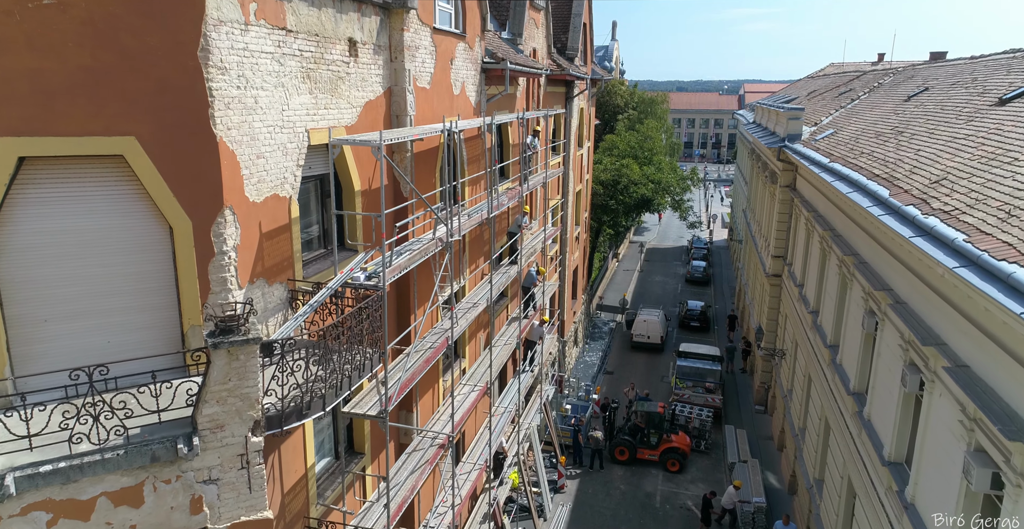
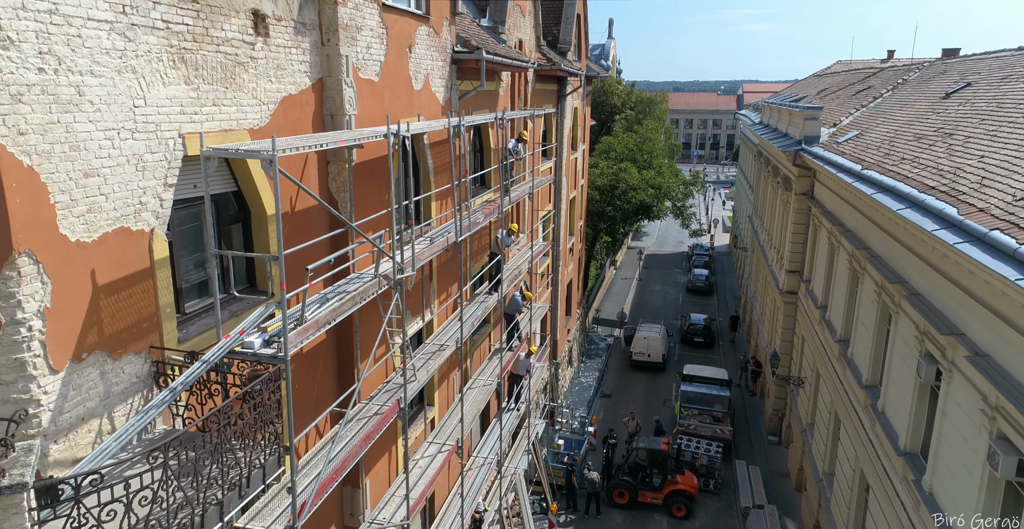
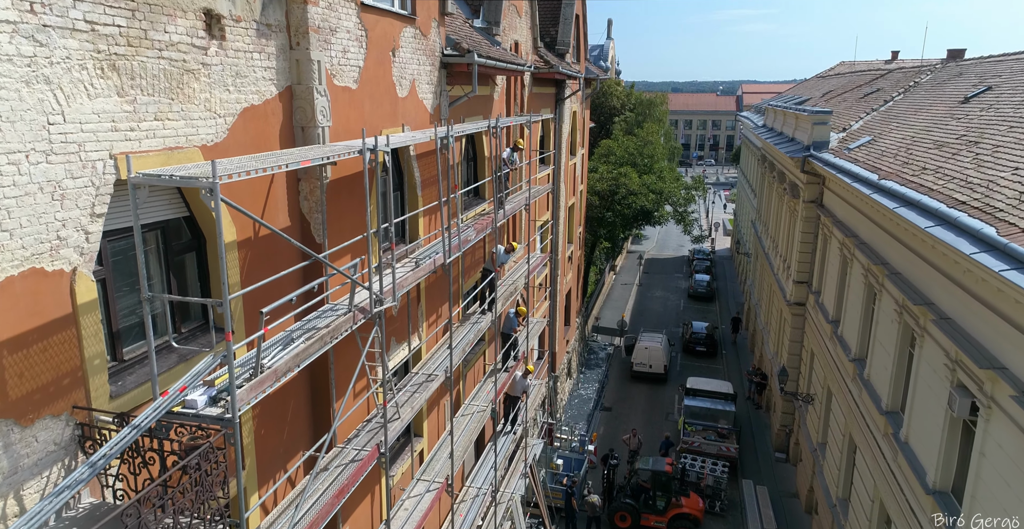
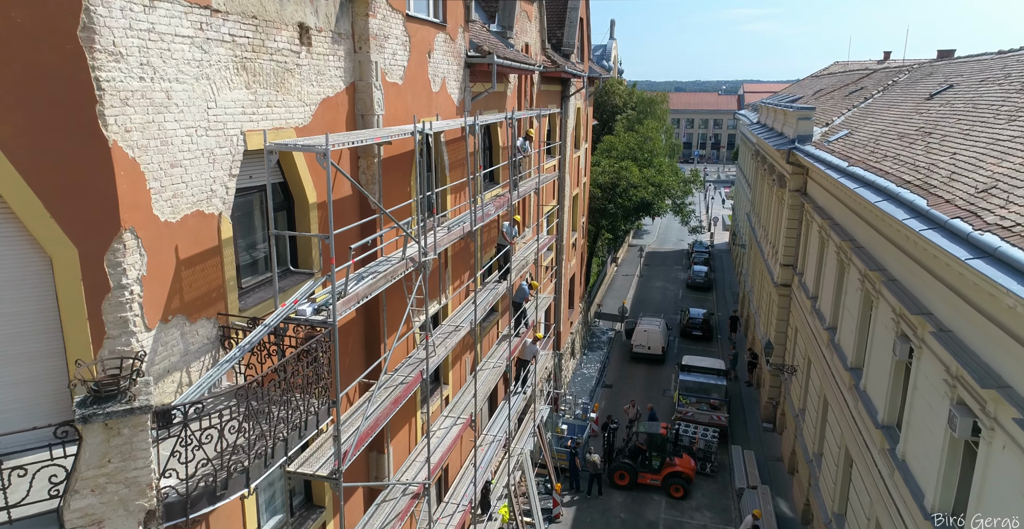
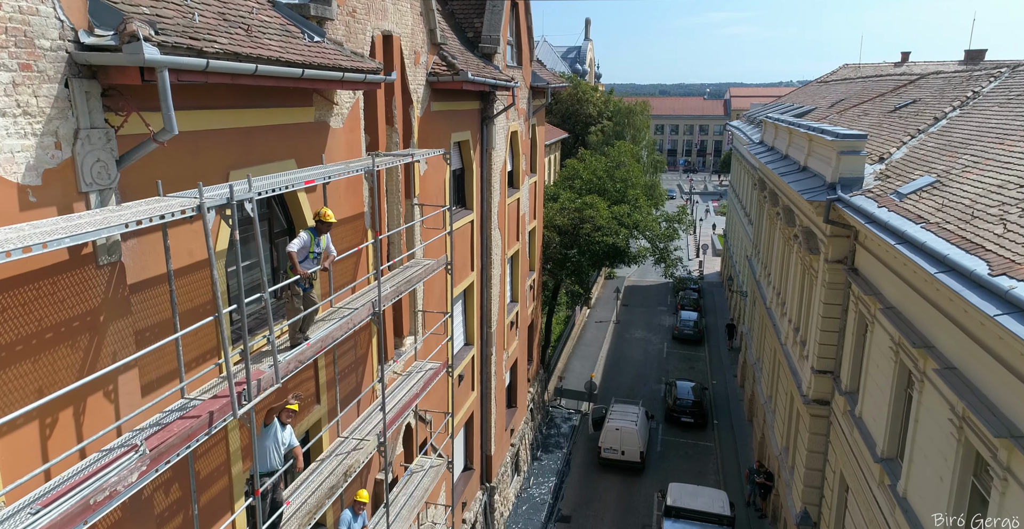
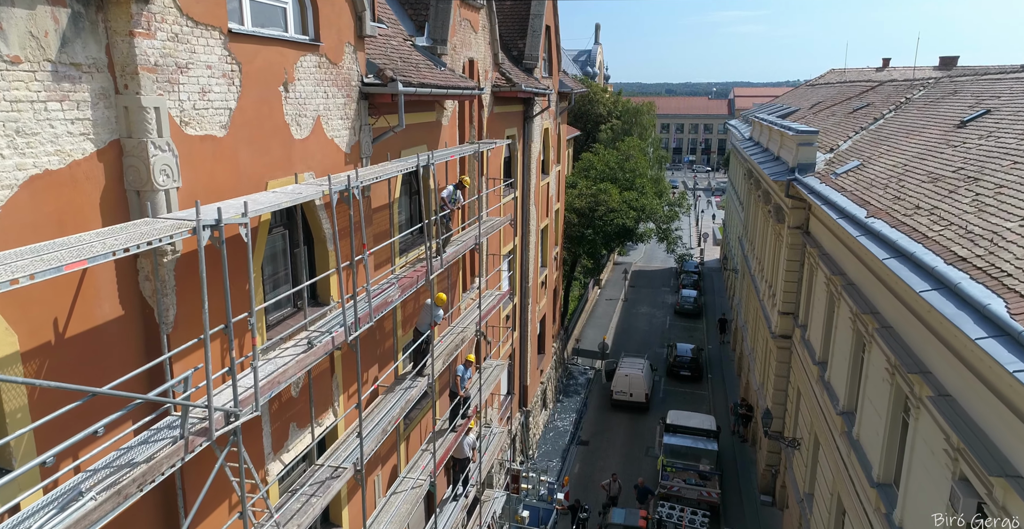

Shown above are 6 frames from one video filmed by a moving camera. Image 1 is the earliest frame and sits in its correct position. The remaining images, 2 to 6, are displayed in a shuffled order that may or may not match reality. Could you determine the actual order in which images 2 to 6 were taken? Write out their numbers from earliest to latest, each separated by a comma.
4, 2, 3, 6, 5
